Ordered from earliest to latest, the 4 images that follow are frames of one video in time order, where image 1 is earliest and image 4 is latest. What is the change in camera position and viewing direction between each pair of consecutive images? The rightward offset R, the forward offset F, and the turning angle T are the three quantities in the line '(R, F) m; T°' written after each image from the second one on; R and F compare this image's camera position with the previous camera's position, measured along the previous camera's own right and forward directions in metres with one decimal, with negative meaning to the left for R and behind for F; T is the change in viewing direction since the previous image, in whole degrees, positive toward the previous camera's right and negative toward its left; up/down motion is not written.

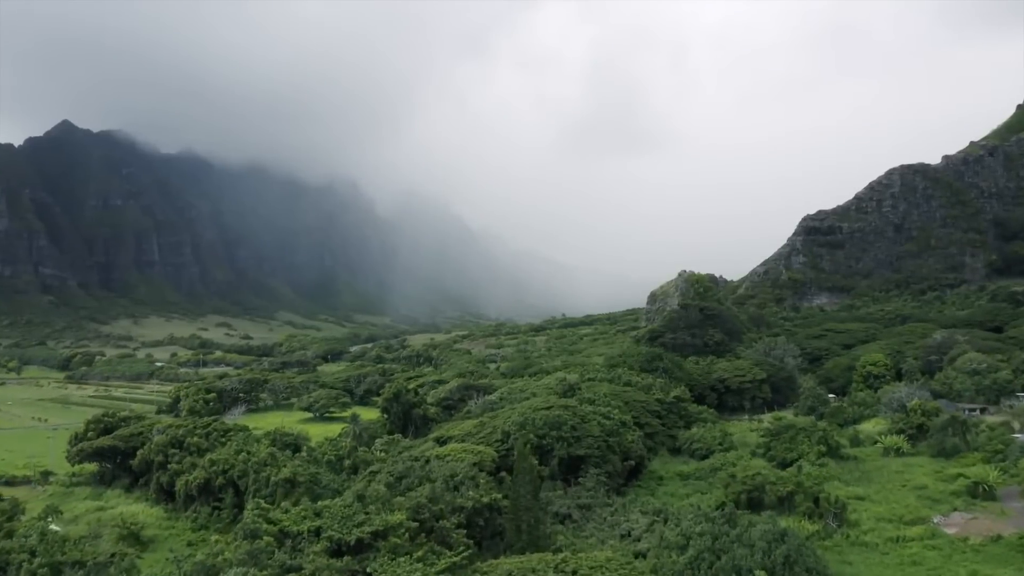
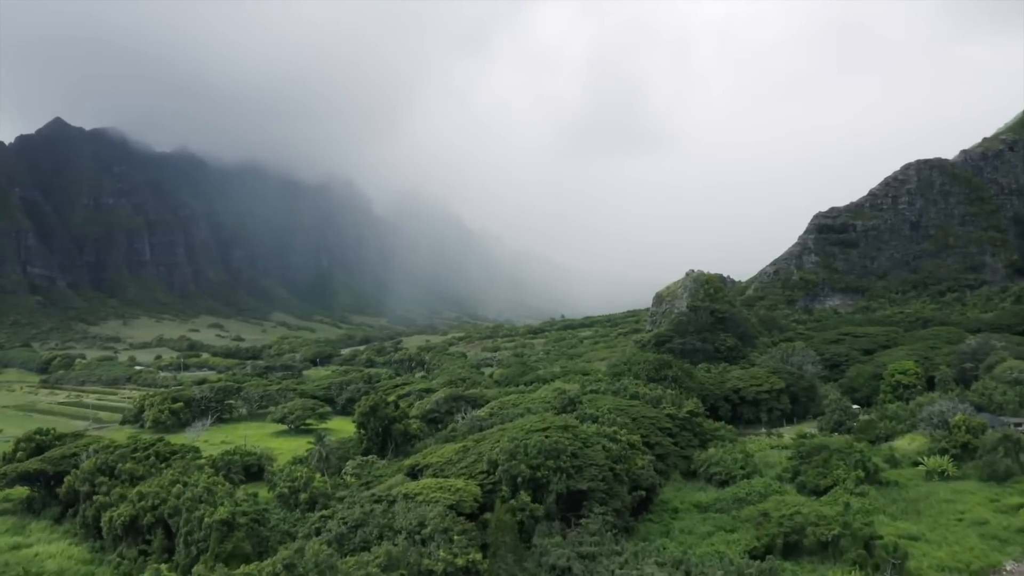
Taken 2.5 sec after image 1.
(+0.6, +7.4) m; 0°
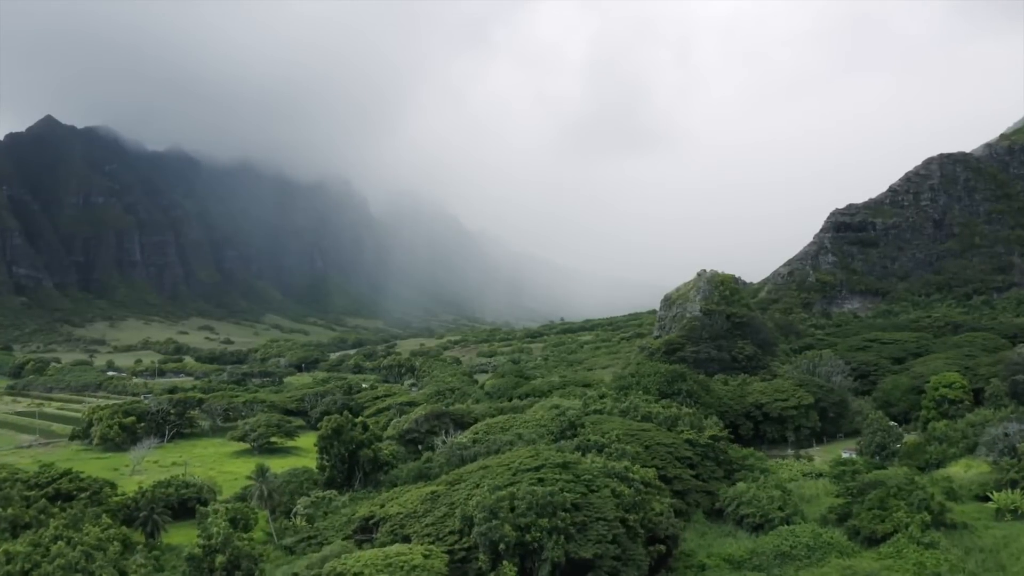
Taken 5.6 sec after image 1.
(+0.7, +9.0) m; 0°
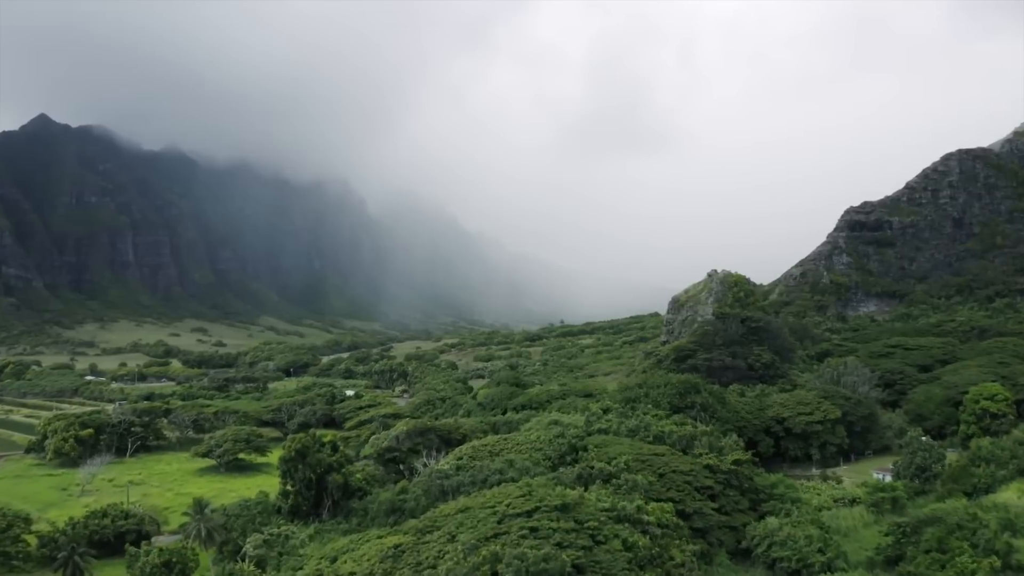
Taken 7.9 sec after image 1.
(+0.5, +6.5) m; 0°
